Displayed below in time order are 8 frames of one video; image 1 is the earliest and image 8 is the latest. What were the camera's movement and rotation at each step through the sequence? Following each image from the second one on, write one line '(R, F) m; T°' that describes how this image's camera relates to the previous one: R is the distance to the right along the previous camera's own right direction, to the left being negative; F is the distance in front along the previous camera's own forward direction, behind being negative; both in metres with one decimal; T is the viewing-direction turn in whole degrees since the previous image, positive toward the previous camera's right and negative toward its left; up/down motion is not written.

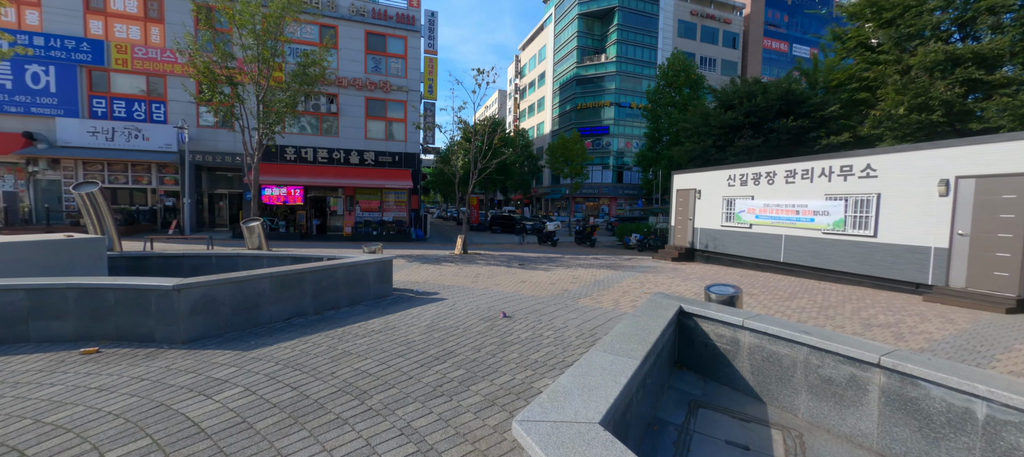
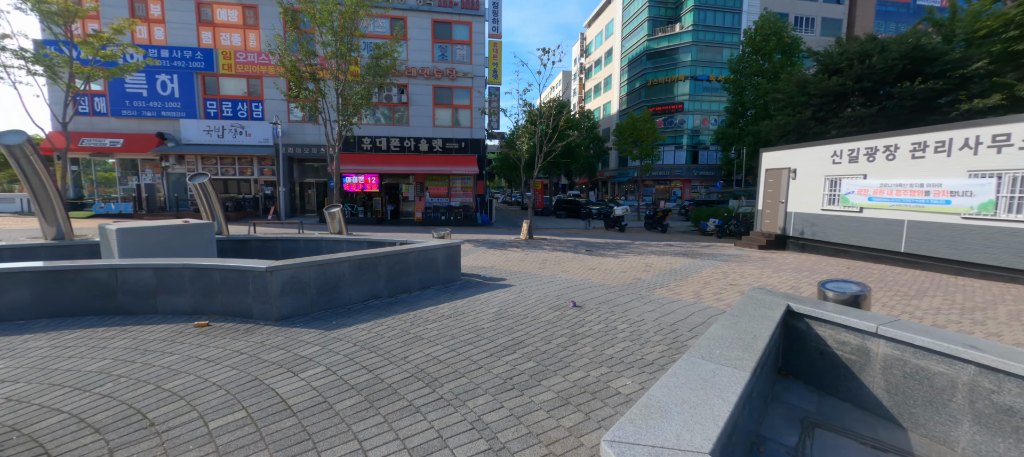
(-0.1, +0.2) m; -9°
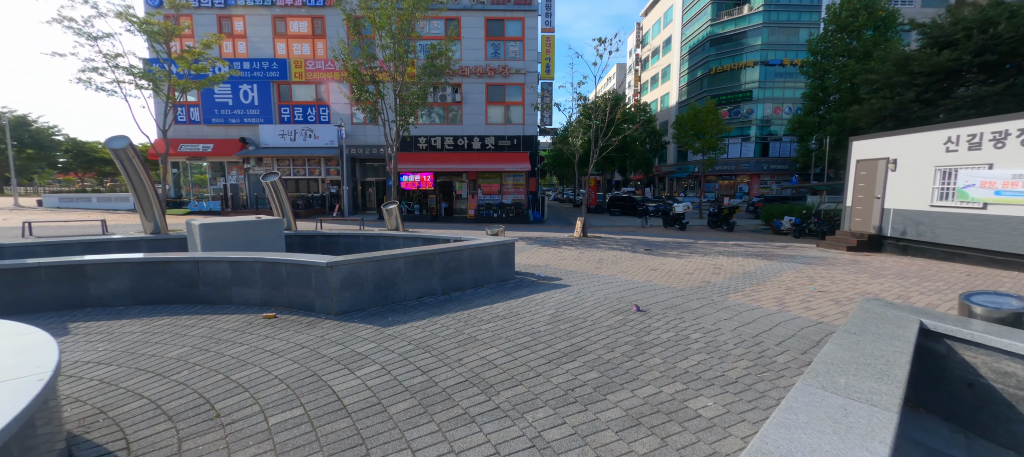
(-0.1, +0.3) m; -7°
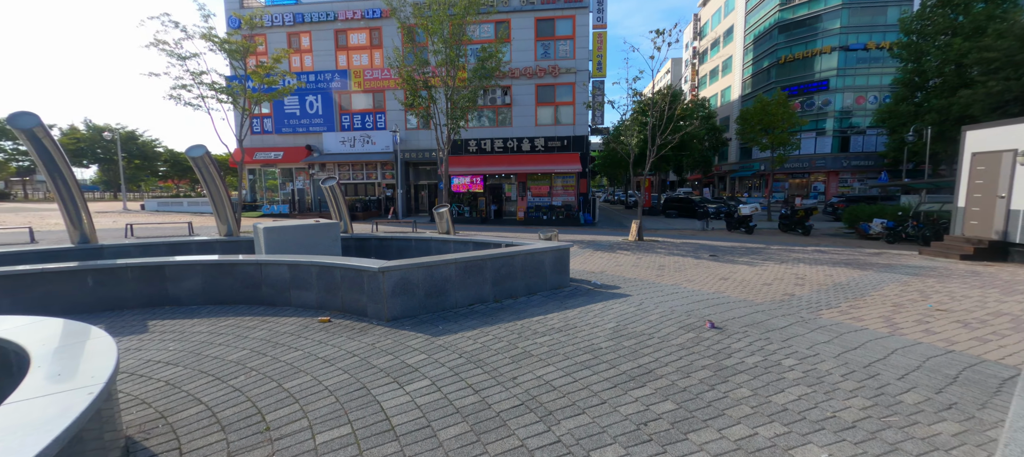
(-0.1, +0.3) m; -7°
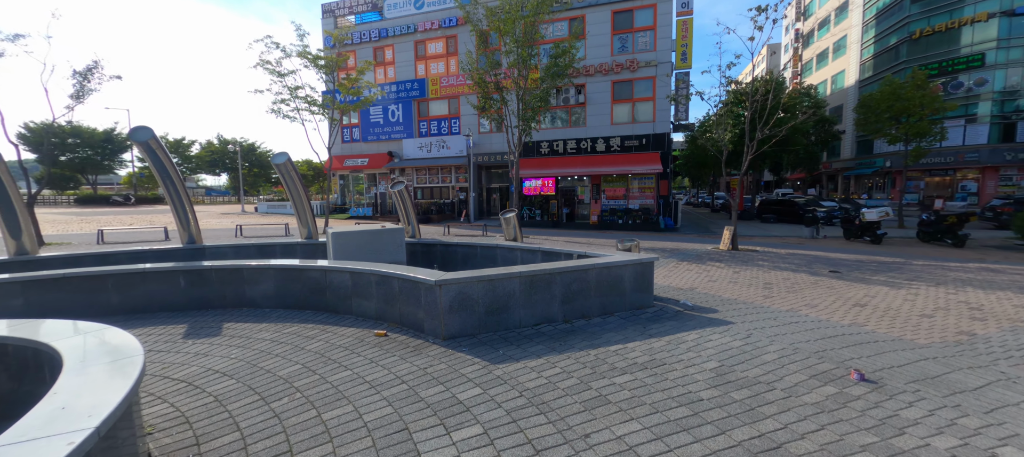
(0.0, +0.7) m; -10°
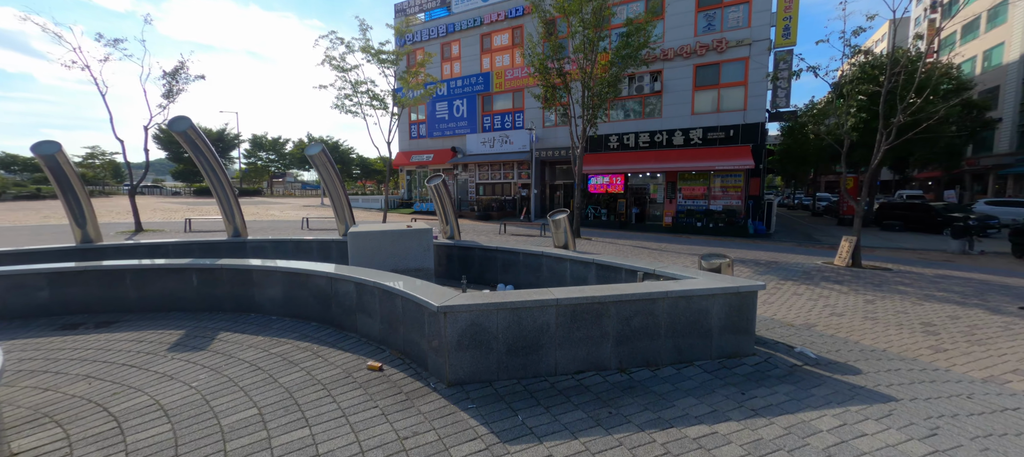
(+0.3, +1.4) m; -10°
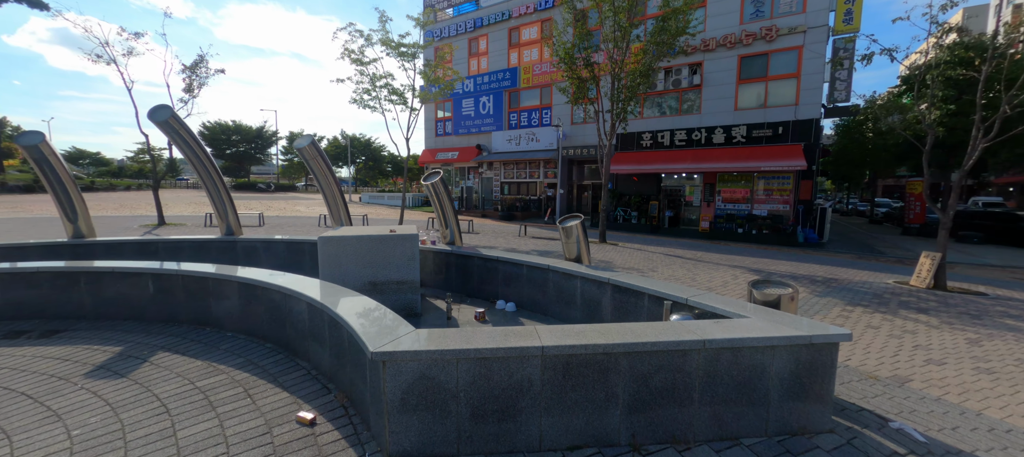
(+0.4, +1.1) m; -4°
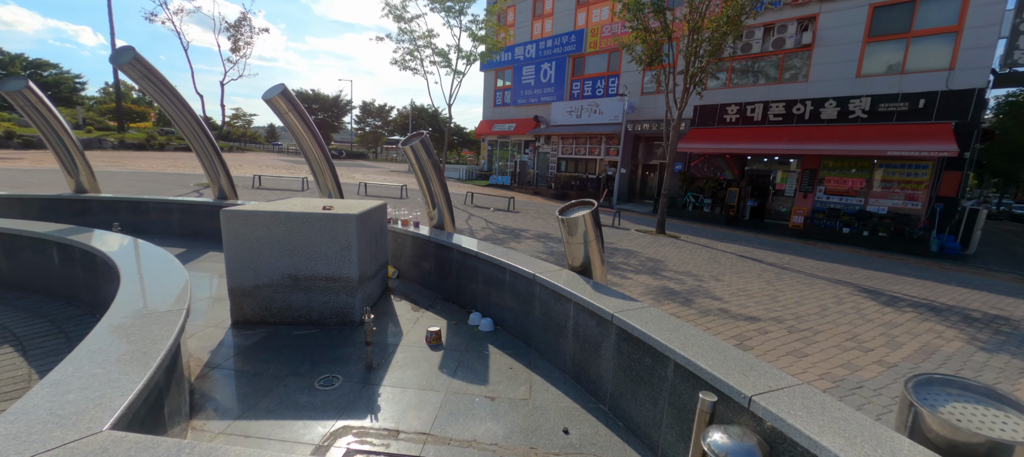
(+0.8, +1.8) m; -10°
